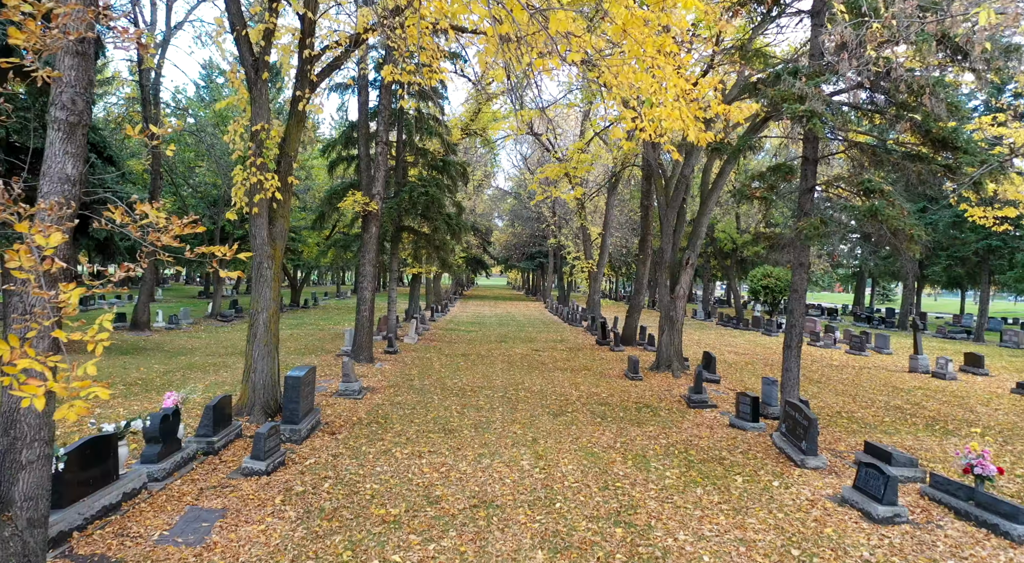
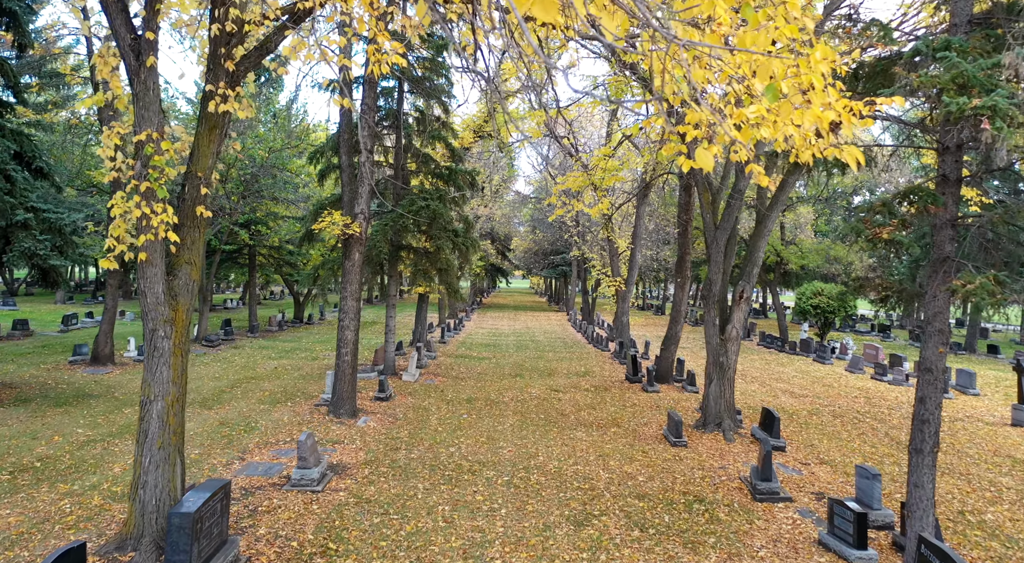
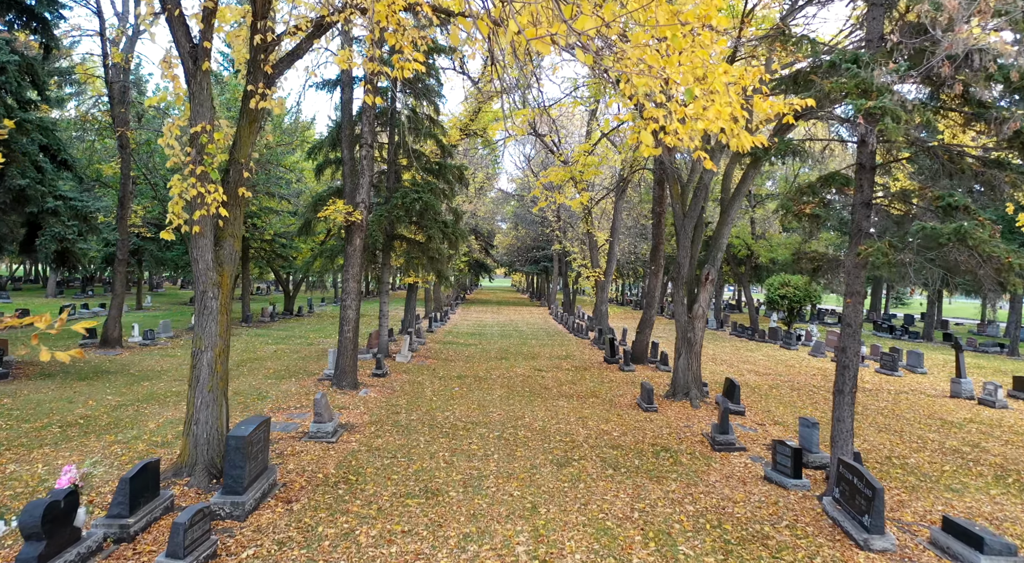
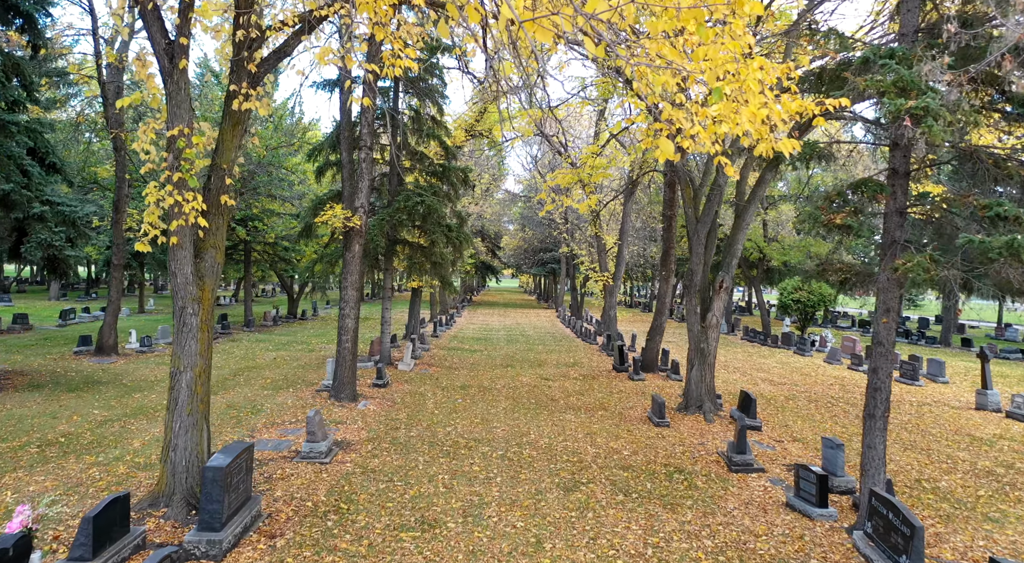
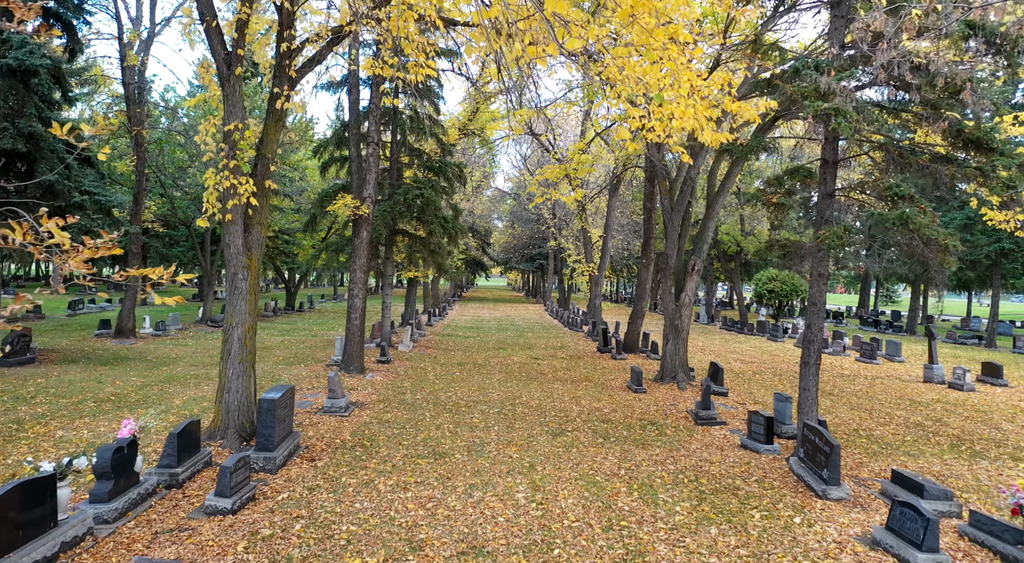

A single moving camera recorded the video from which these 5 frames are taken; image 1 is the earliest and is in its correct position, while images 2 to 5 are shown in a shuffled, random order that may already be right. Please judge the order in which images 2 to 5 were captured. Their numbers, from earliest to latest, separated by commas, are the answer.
5, 3, 4, 2
